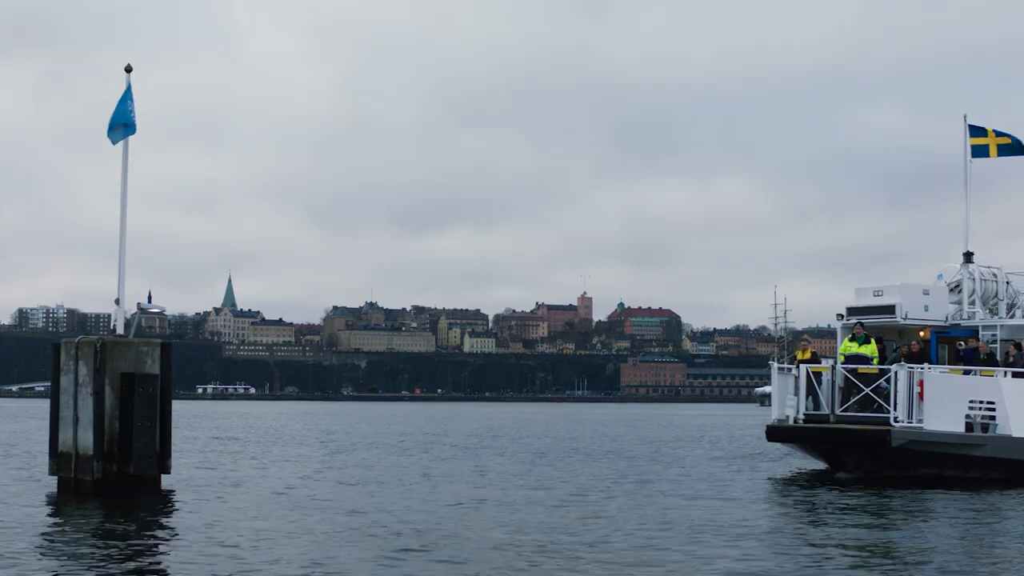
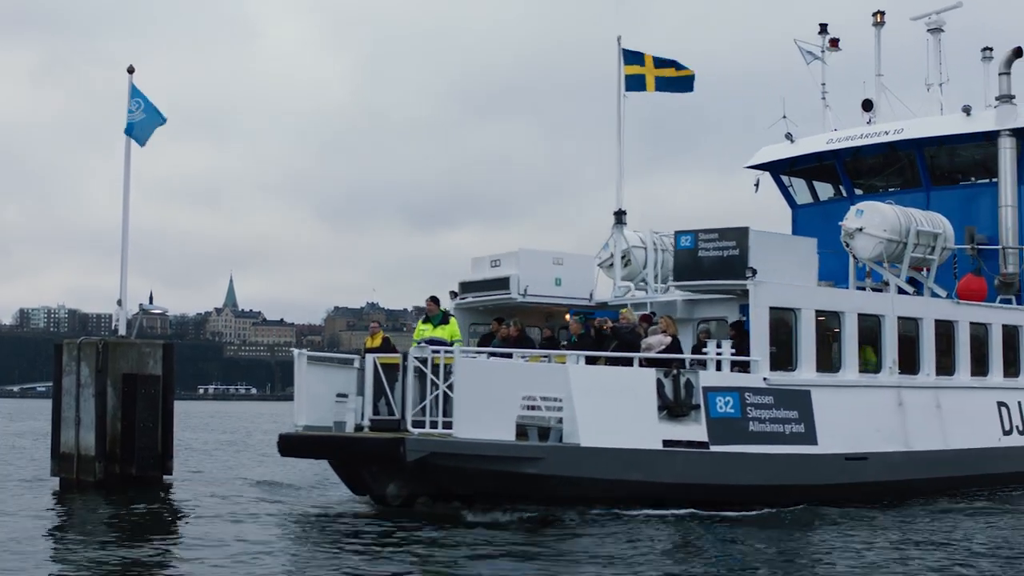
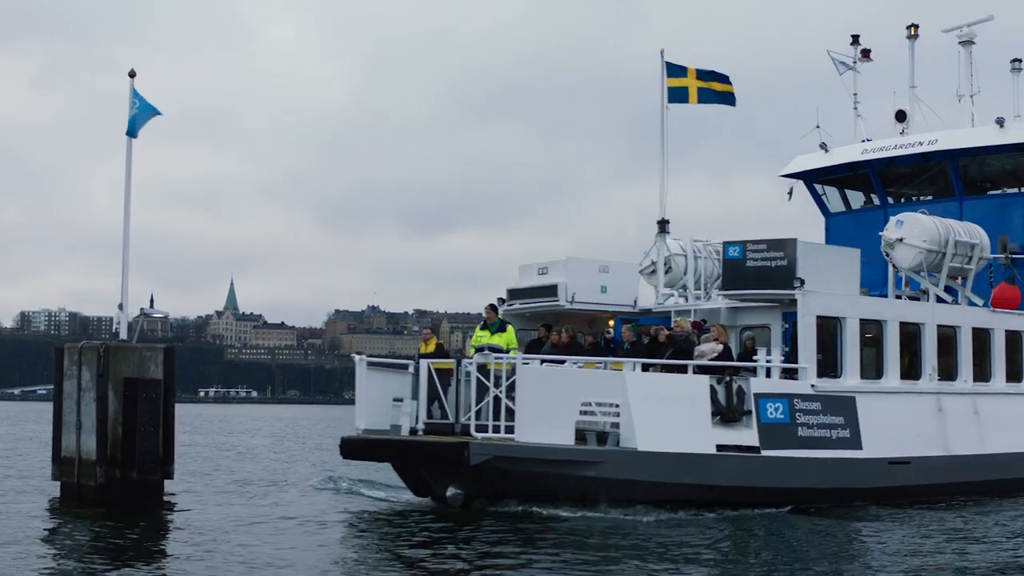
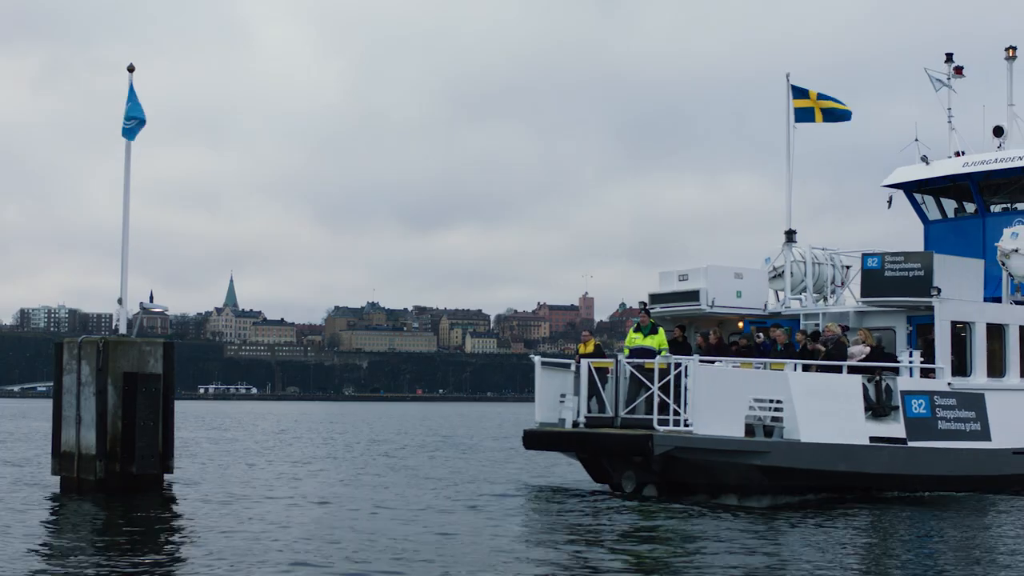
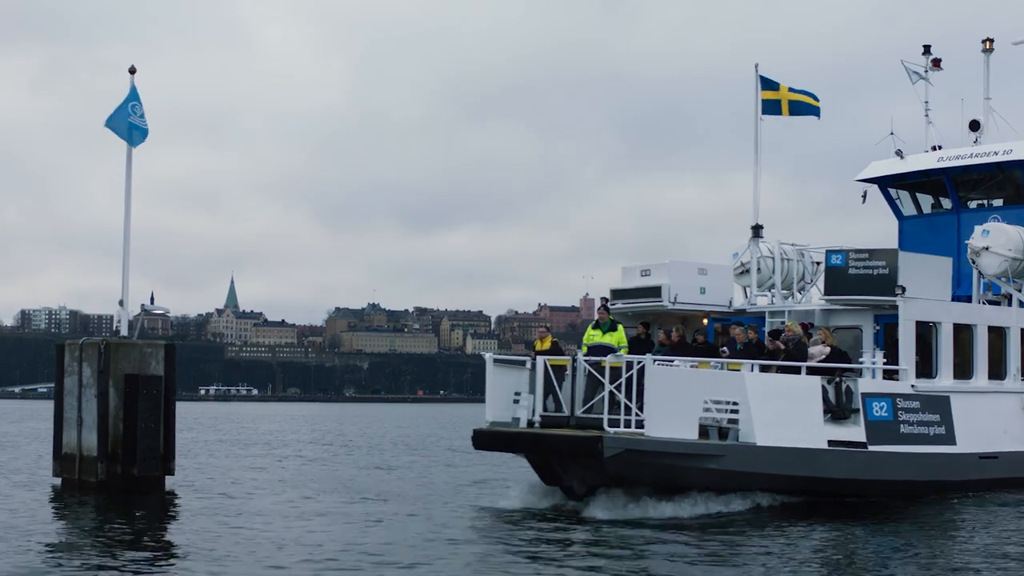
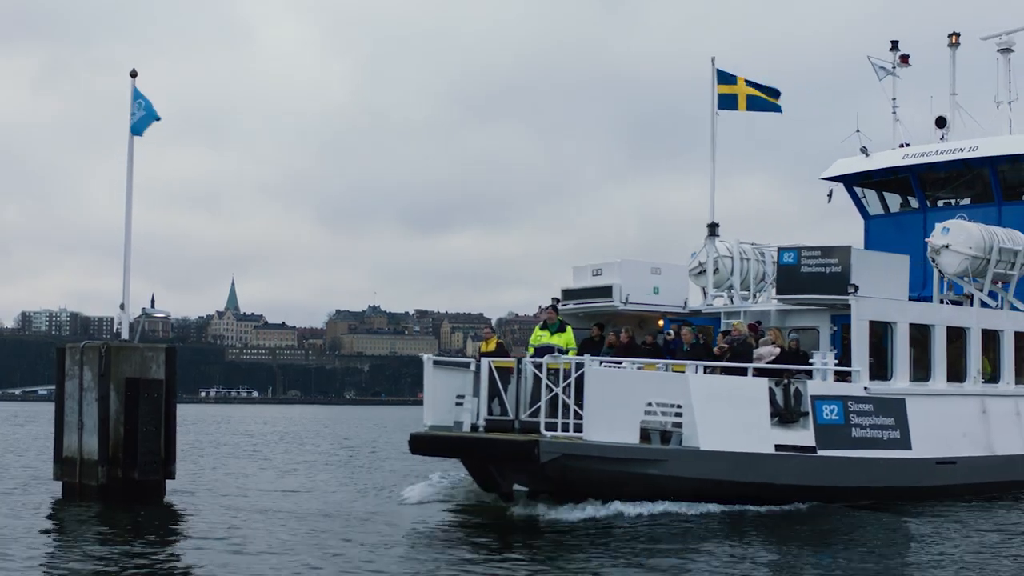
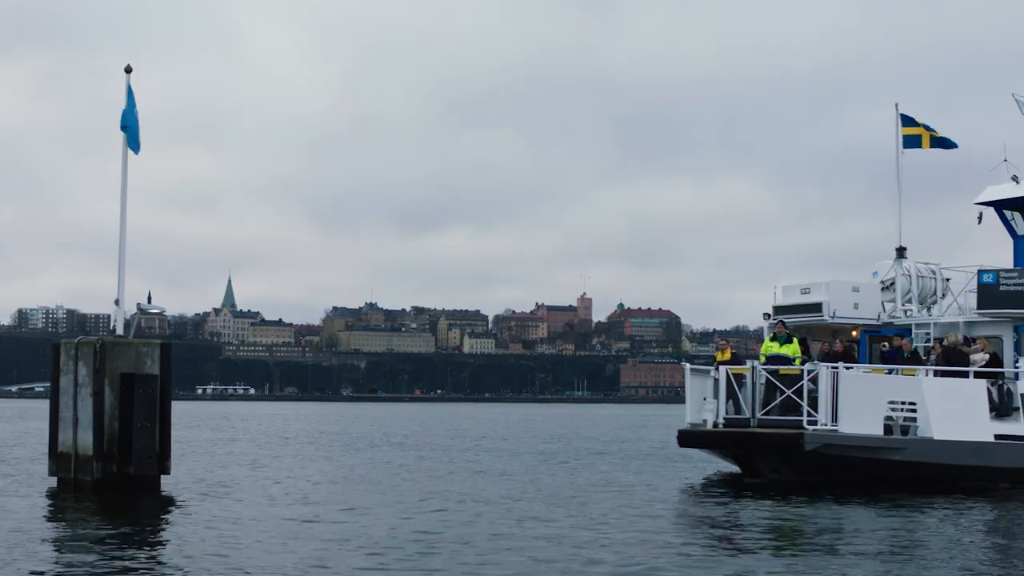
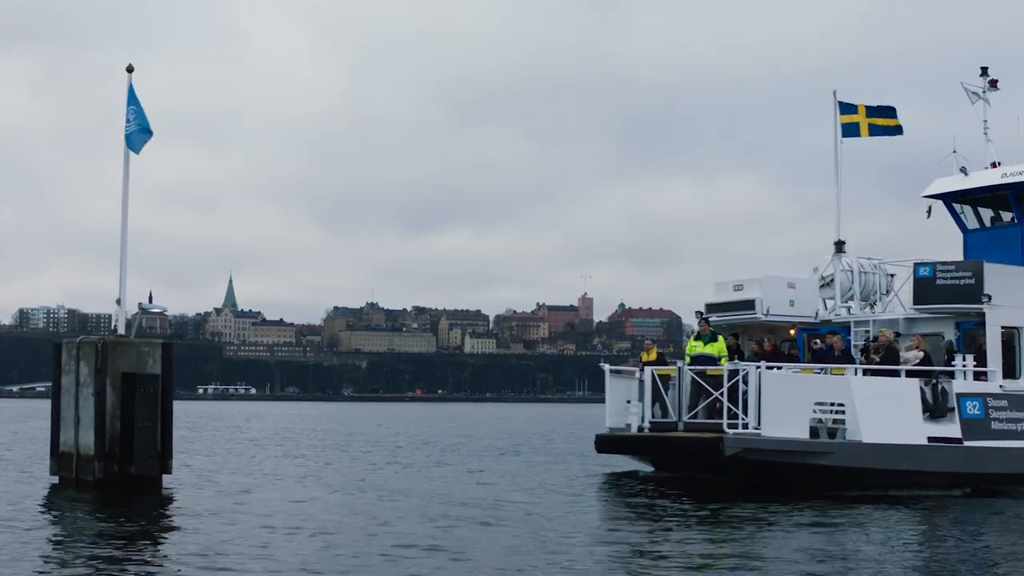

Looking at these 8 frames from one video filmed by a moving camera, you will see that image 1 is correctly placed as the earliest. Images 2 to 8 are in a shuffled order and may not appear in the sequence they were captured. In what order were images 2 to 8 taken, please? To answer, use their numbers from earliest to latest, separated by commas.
7, 8, 4, 5, 6, 3, 2
